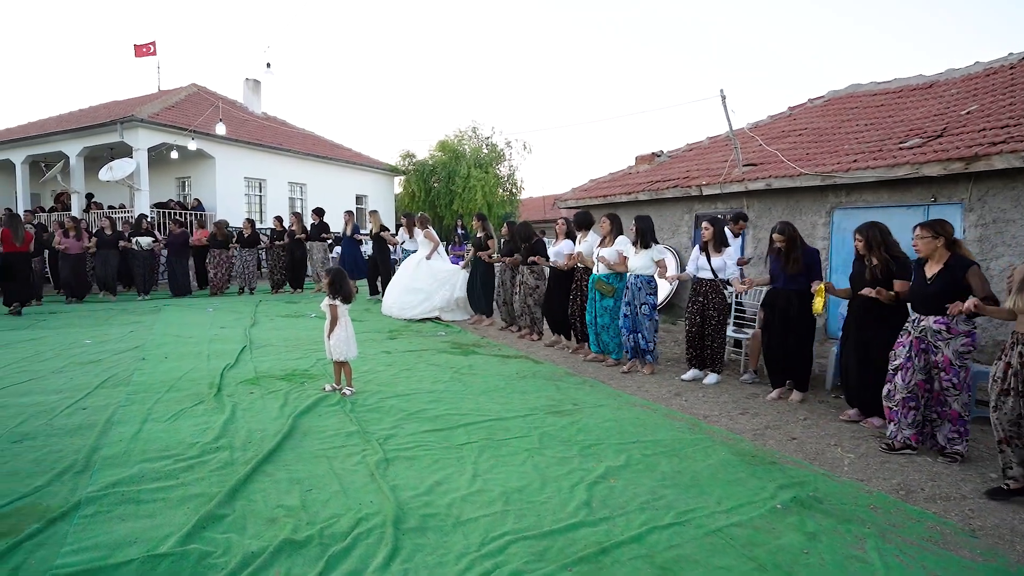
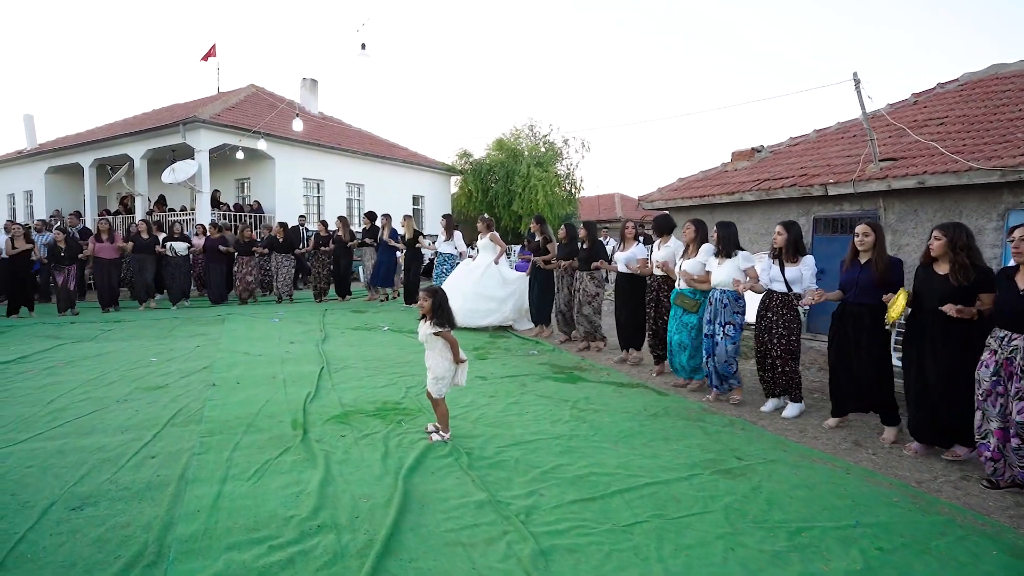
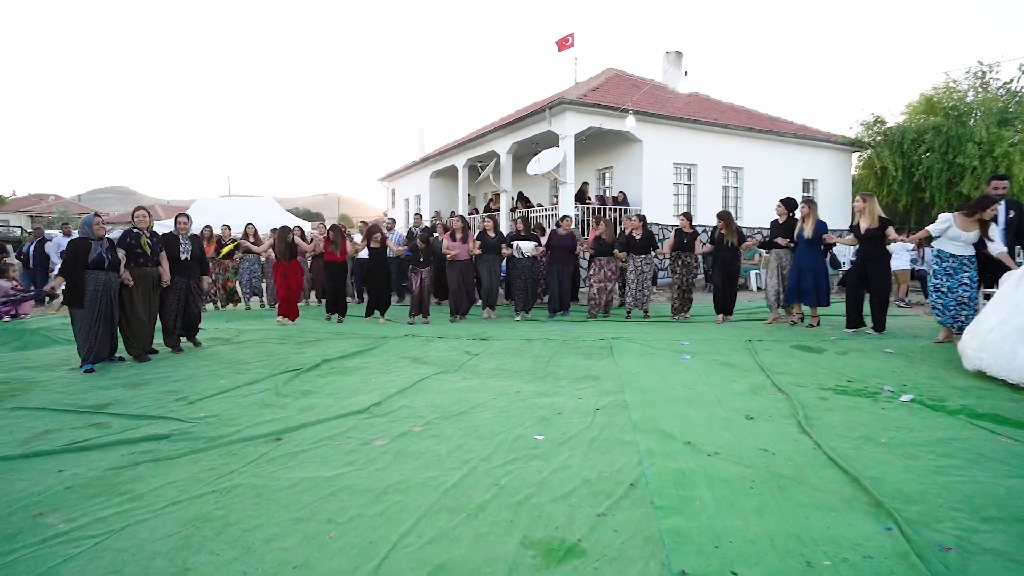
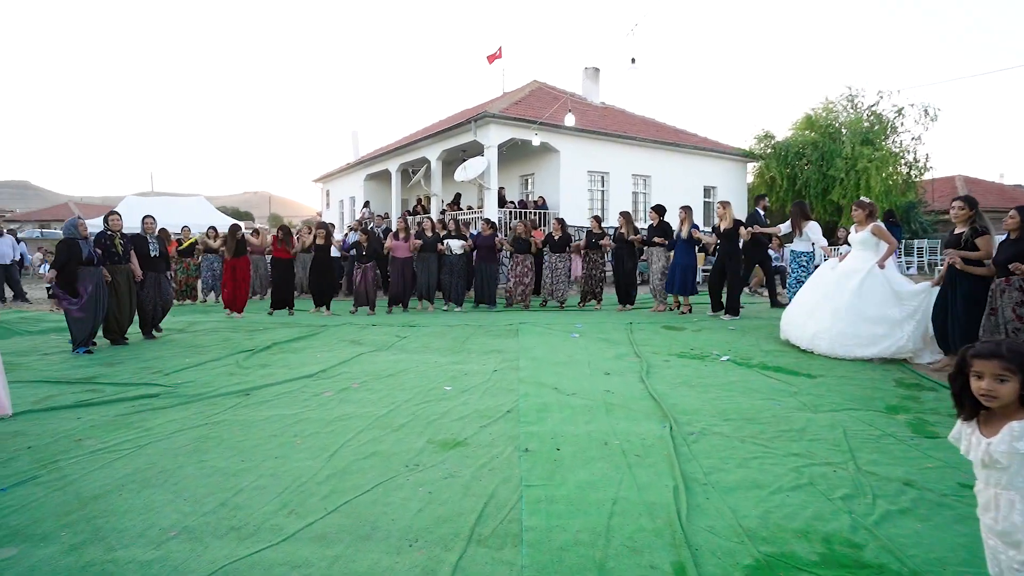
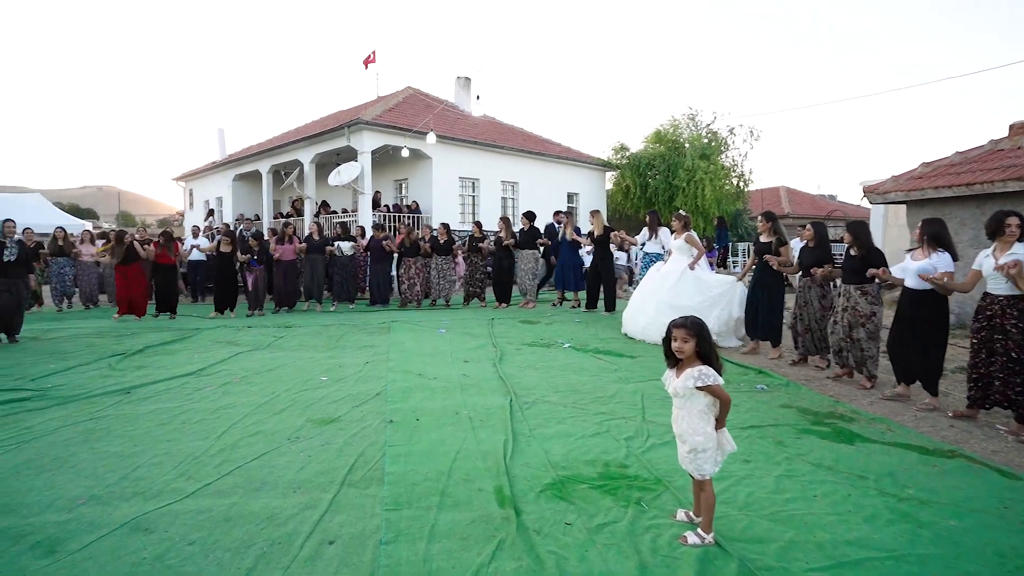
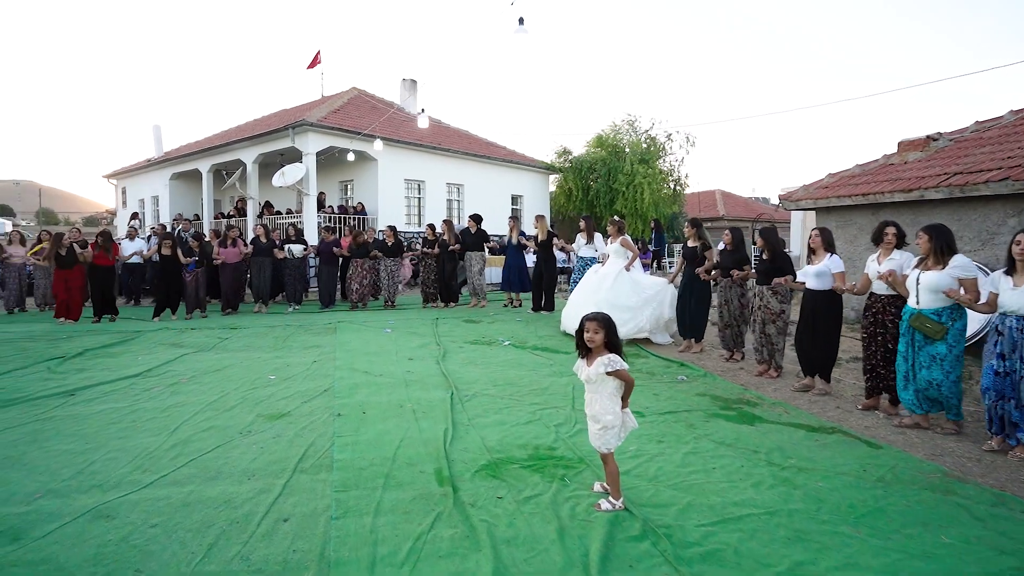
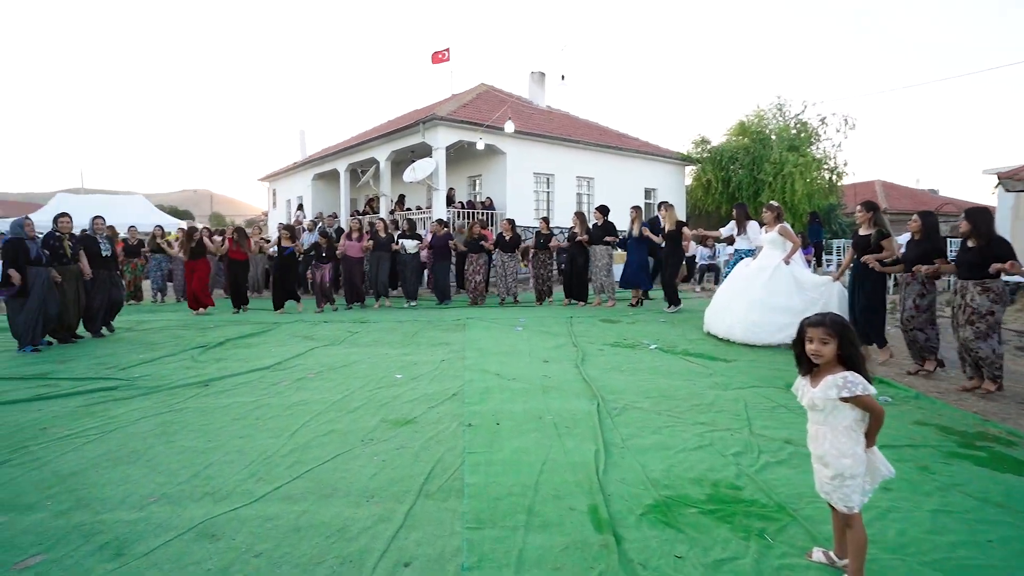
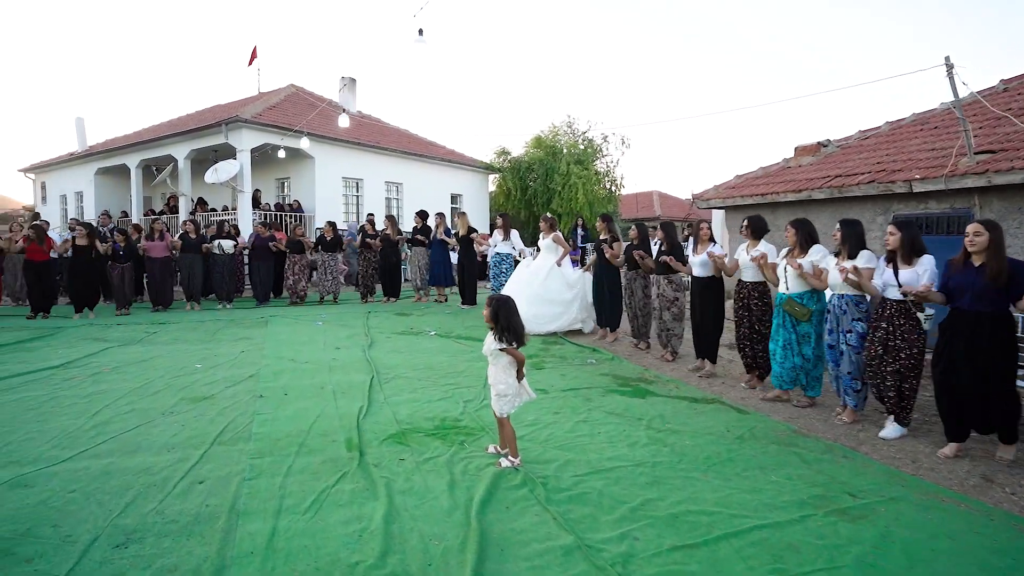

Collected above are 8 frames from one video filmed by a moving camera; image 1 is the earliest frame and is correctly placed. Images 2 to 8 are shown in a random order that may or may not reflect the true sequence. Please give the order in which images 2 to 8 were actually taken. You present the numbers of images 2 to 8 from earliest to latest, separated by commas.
2, 8, 6, 5, 7, 4, 3
